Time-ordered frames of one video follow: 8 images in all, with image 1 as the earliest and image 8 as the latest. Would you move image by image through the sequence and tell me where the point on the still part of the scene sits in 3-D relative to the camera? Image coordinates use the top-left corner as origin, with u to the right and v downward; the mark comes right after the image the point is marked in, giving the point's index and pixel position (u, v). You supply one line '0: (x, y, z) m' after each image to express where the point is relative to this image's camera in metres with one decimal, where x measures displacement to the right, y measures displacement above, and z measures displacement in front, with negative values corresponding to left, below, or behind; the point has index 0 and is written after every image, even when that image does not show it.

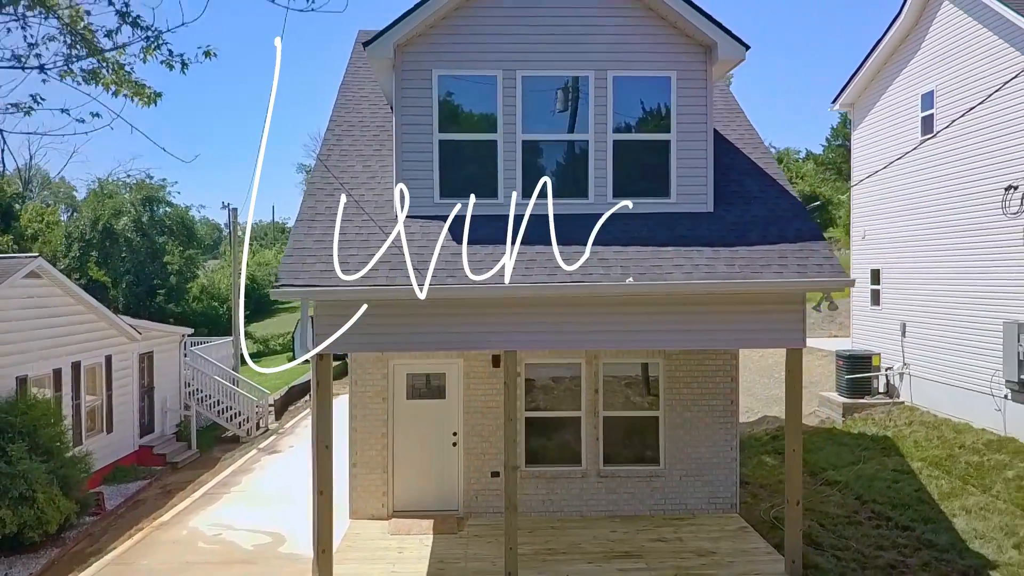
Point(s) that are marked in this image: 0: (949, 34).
0: (+6.0, +3.5, +11.1) m
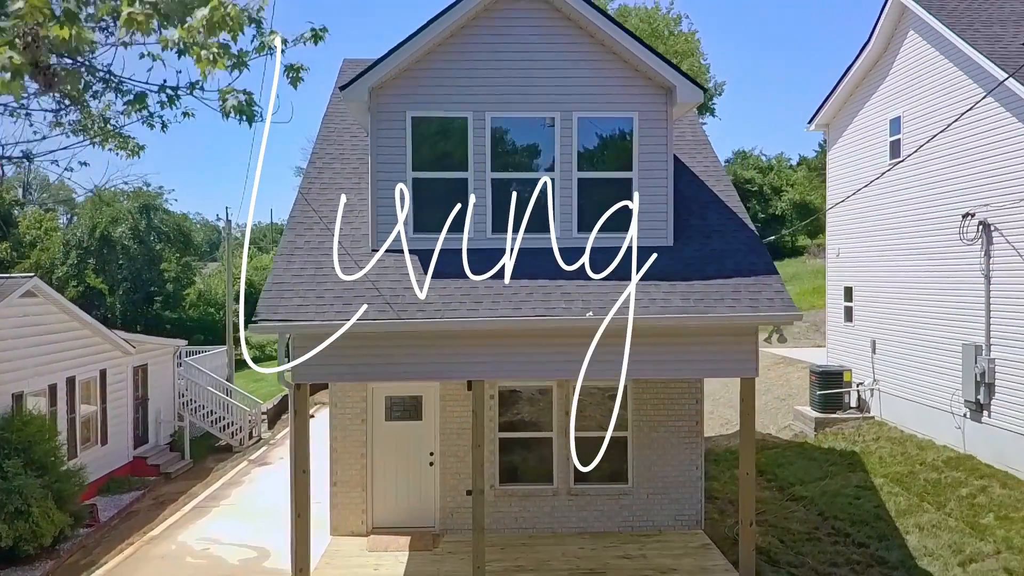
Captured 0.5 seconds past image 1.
0: (+5.7, +3.2, +11.5) m
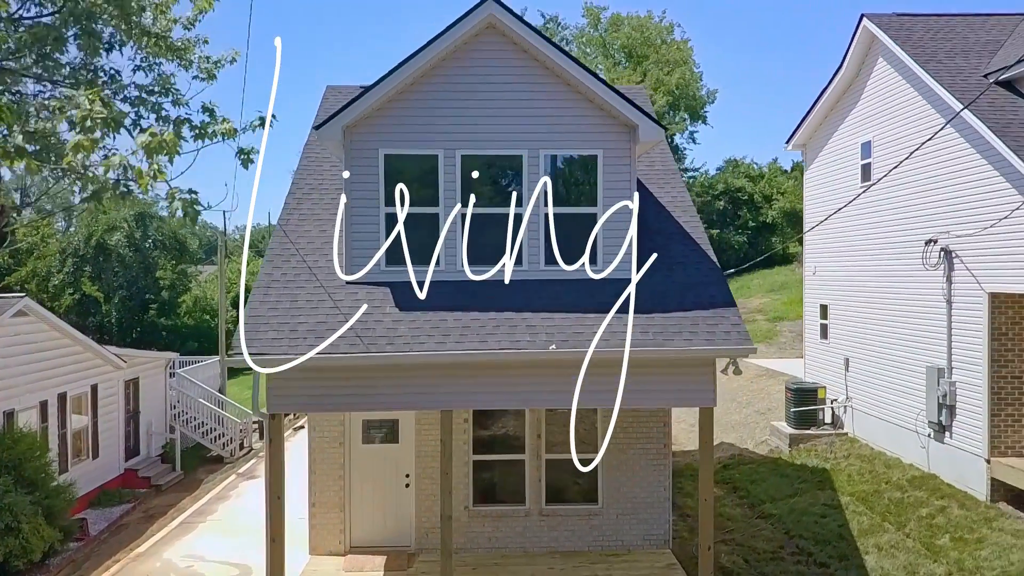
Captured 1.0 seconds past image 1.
0: (+5.4, +2.9, +11.8) m
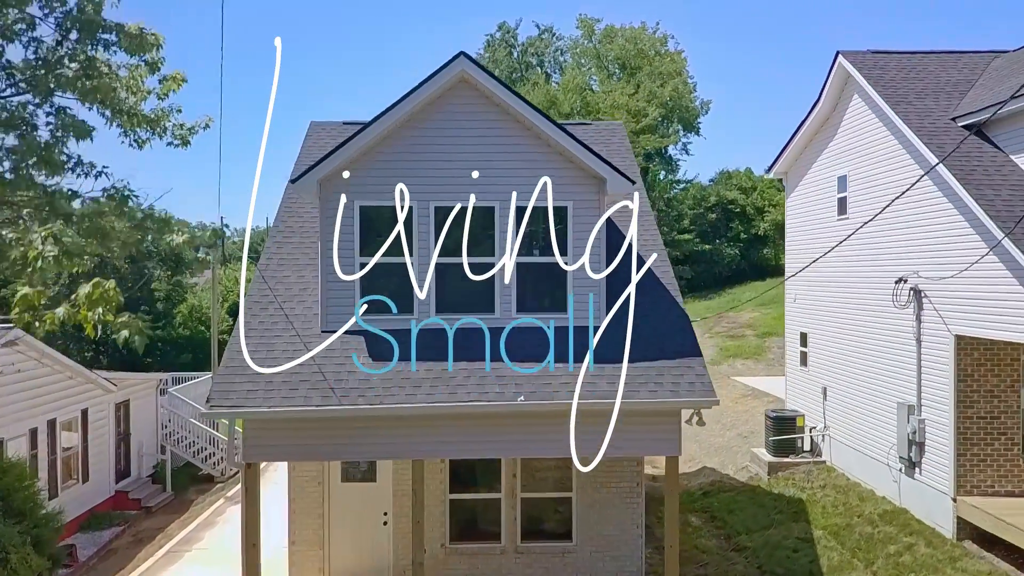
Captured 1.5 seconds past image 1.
0: (+5.1, +2.4, +12.0) m
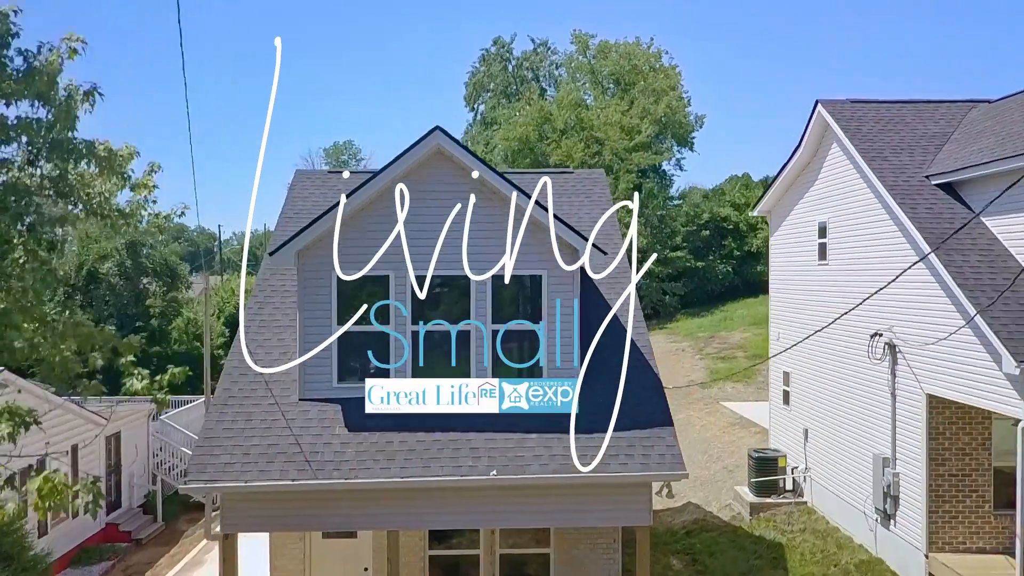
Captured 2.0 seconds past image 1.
0: (+4.8, +1.7, +12.1) m
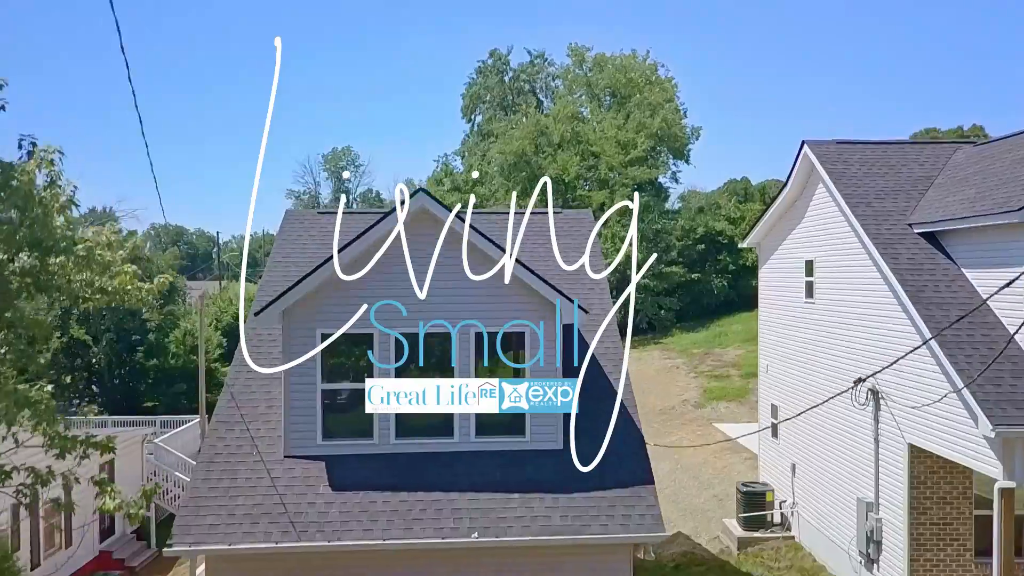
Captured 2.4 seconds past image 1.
0: (+4.7, +1.1, +12.2) m
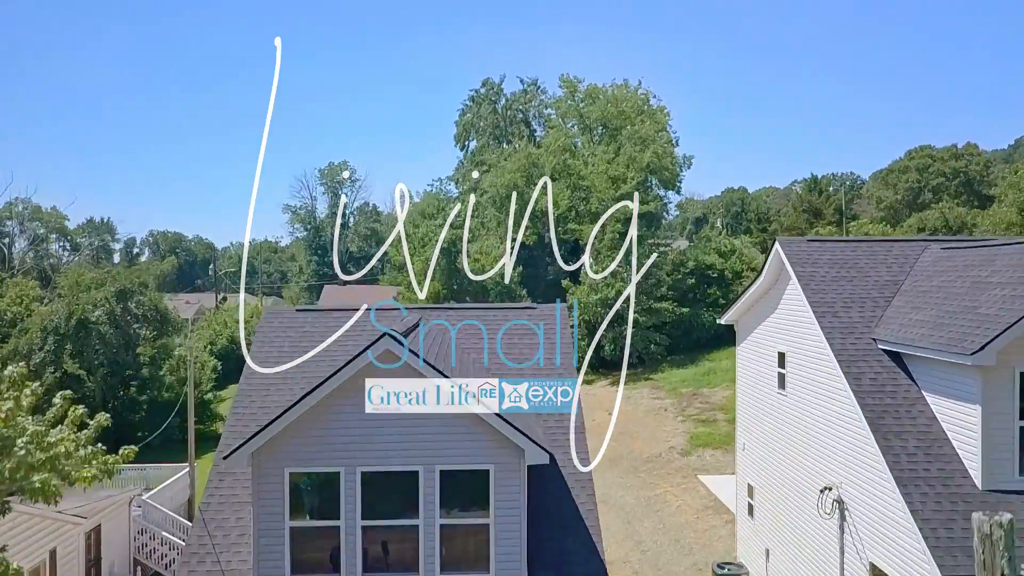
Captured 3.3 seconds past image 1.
0: (+4.3, -0.4, +12.4) m
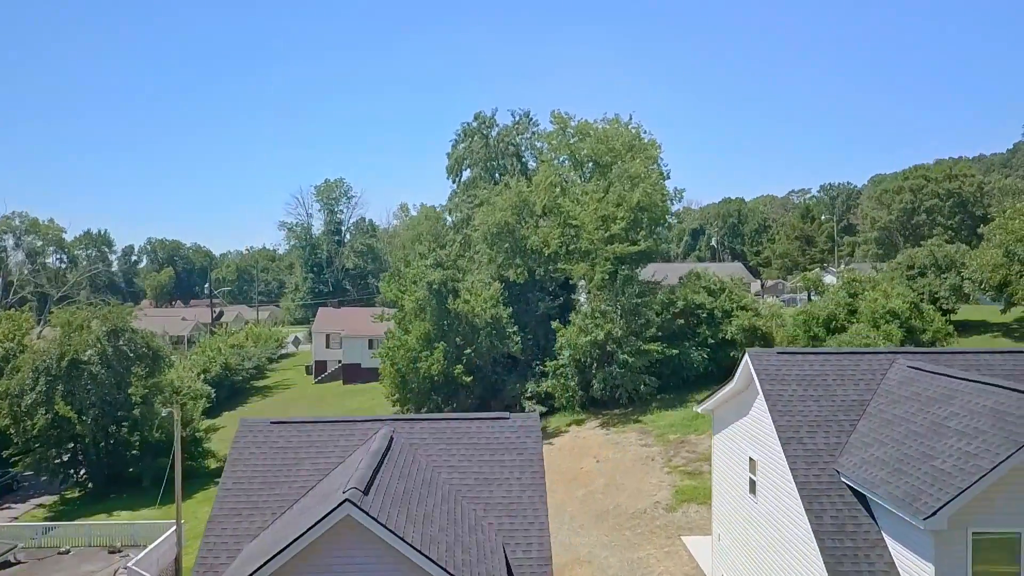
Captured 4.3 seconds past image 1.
0: (+3.9, -2.1, +12.5) m
